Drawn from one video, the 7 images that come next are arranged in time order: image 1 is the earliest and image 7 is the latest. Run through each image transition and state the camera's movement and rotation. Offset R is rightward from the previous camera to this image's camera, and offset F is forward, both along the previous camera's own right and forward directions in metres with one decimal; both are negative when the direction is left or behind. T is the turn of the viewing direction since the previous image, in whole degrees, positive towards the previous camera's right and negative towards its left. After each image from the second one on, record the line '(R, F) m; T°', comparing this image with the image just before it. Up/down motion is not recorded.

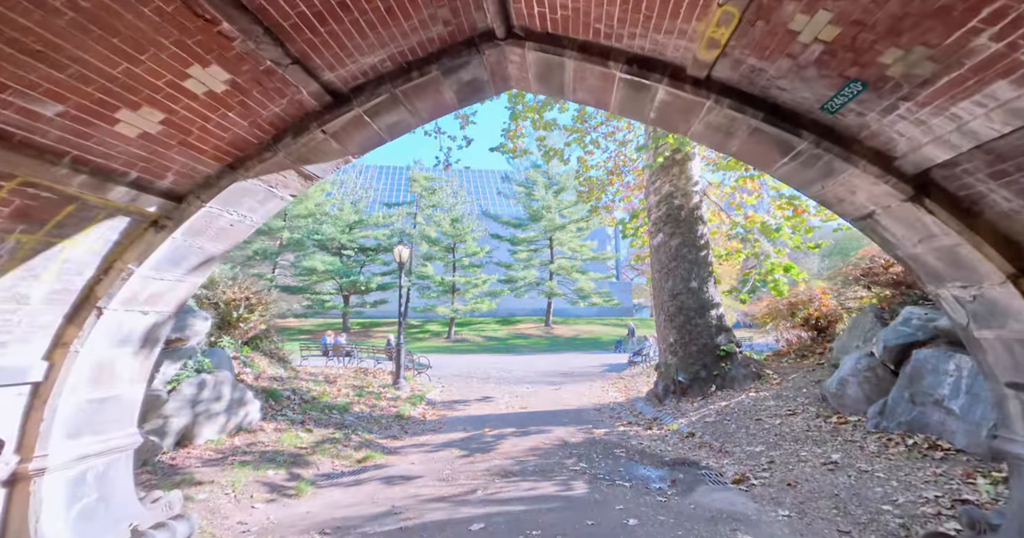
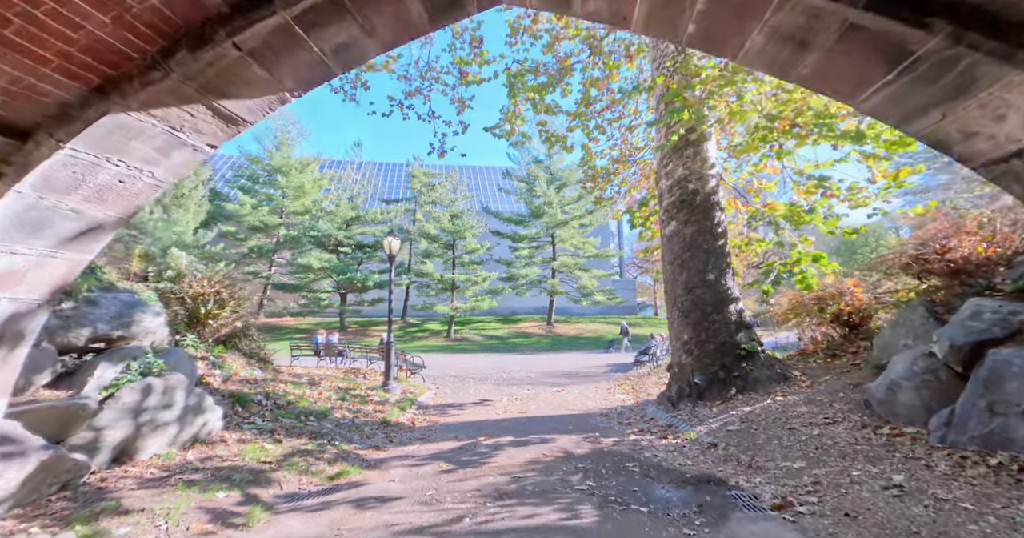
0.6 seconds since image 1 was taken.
(+0.1, +0.8) m; 0°
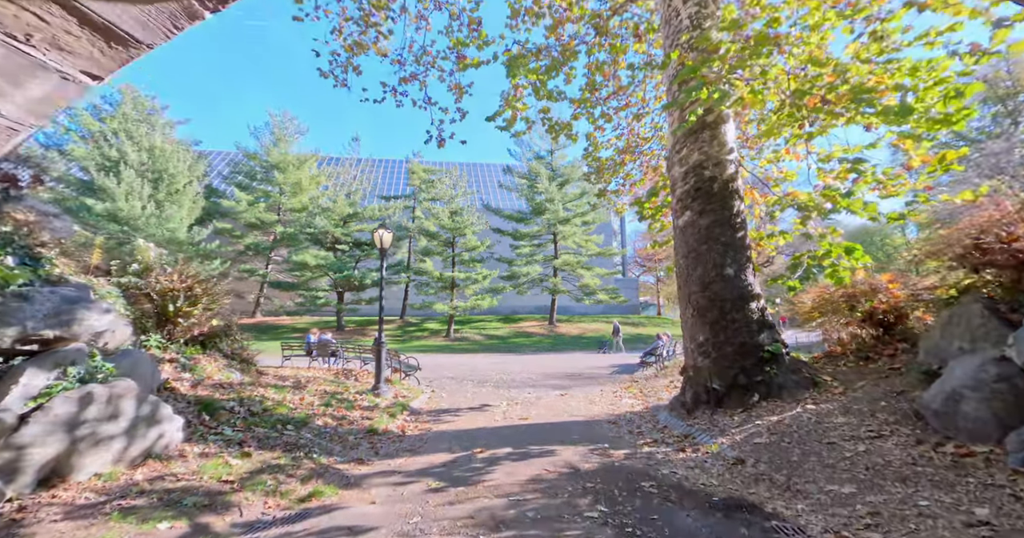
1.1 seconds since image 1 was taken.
(0.0, +0.7) m; 0°
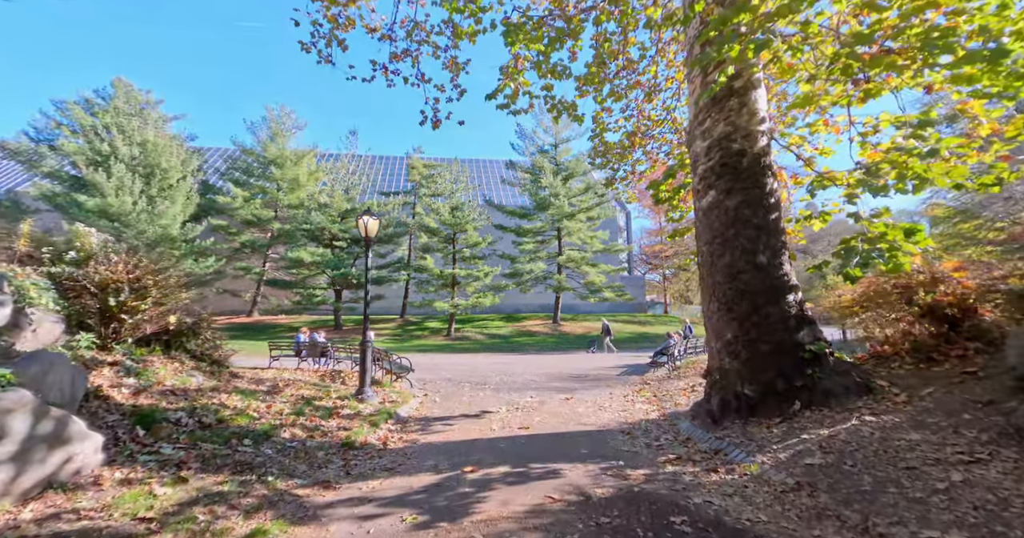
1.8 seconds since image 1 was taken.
(+0.1, +1.0) m; 0°
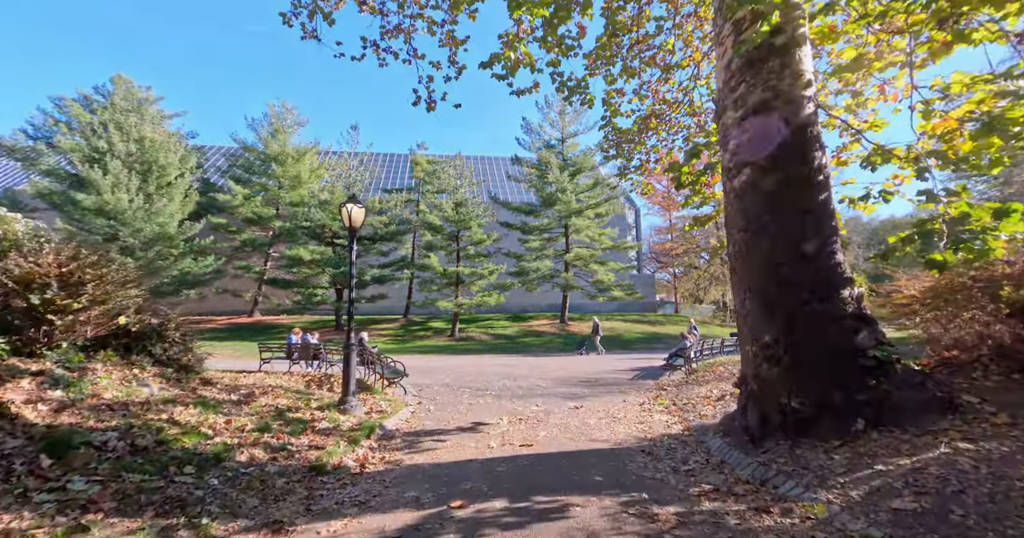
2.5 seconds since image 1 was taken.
(+0.1, +1.0) m; -1°
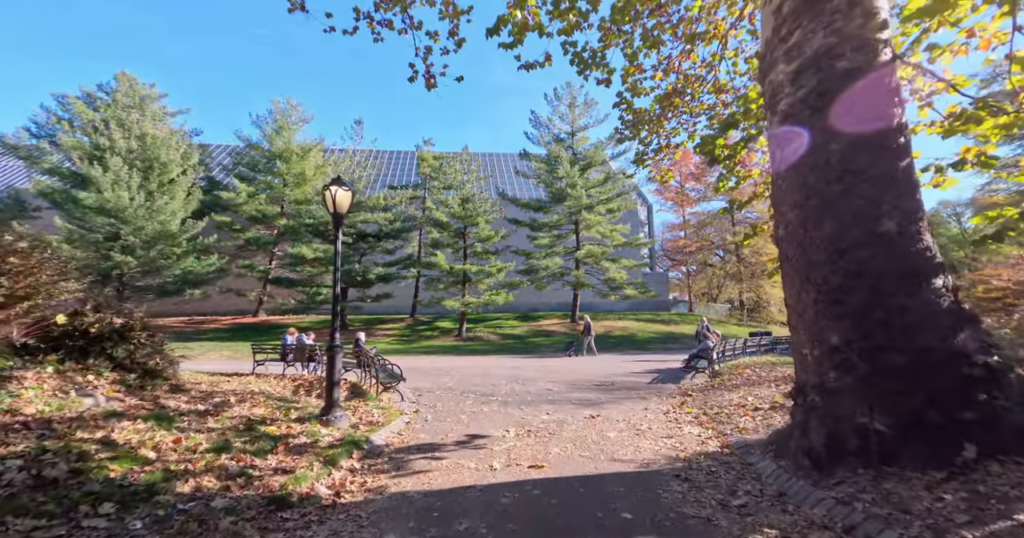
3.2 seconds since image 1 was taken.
(0.0, +1.0) m; -1°
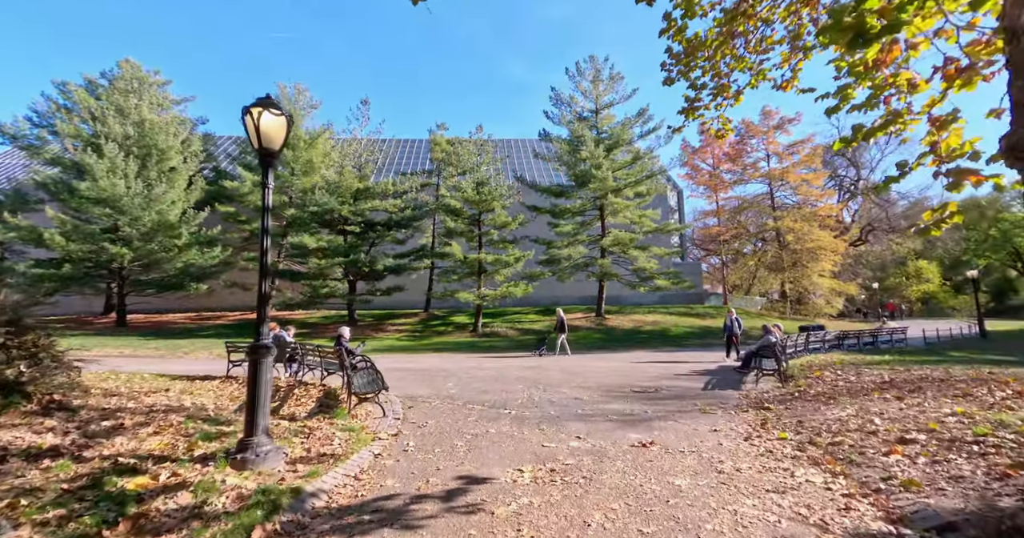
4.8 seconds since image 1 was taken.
(+0.1, +2.4) m; -2°
